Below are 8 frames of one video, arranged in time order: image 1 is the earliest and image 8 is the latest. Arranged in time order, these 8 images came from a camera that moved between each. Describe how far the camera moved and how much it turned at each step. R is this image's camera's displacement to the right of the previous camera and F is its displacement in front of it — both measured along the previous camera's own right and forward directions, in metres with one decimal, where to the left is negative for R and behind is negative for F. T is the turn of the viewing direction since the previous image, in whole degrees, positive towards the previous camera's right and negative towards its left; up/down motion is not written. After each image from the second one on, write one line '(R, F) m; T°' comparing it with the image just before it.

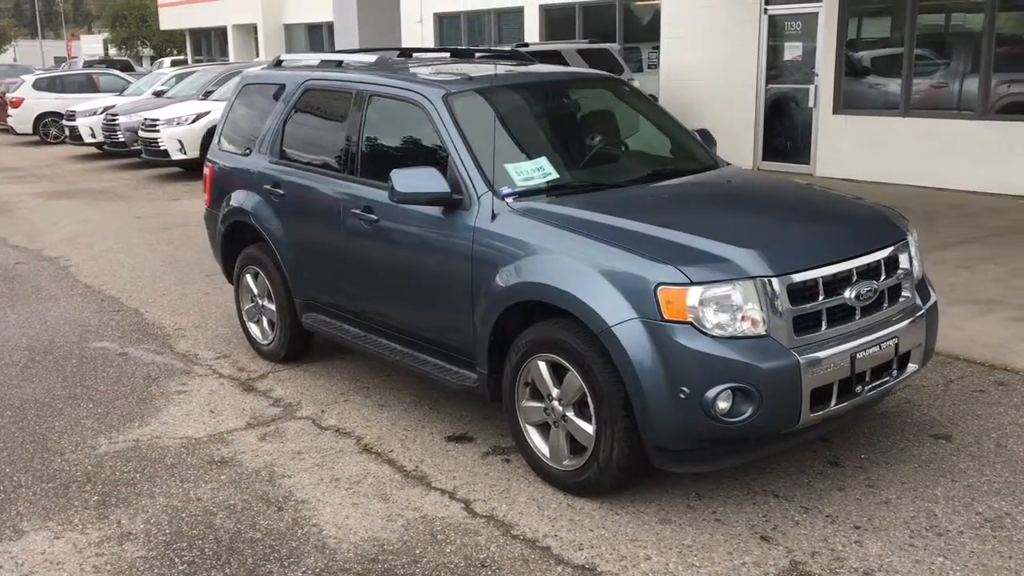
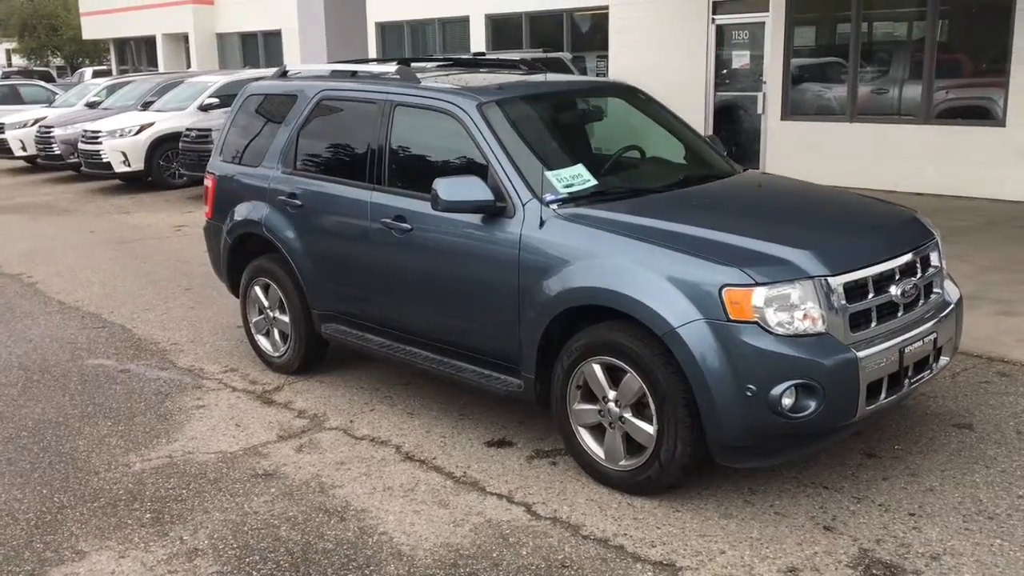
(-0.5, 0.0) m; +5°
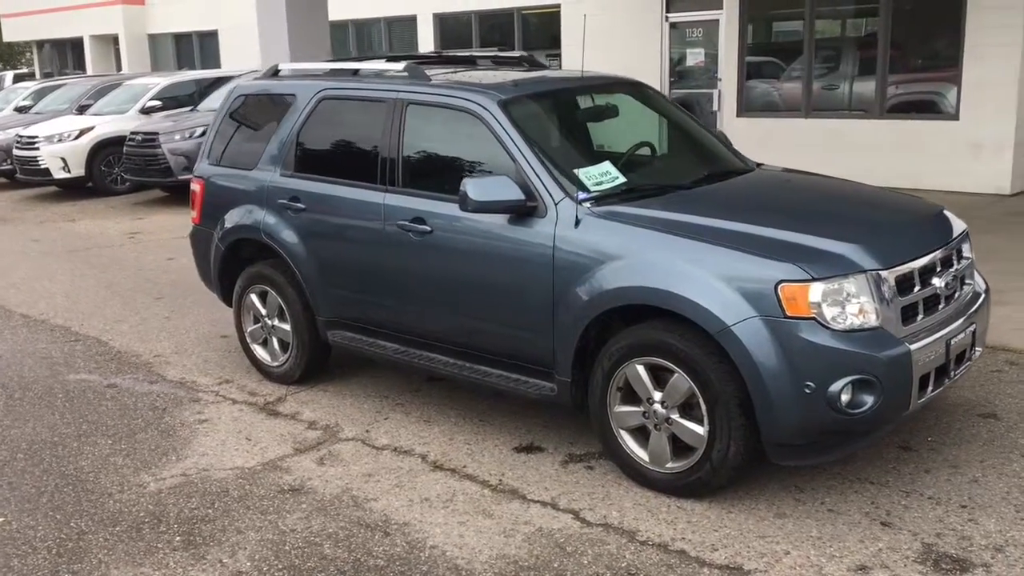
(-0.4, +0.1) m; +4°
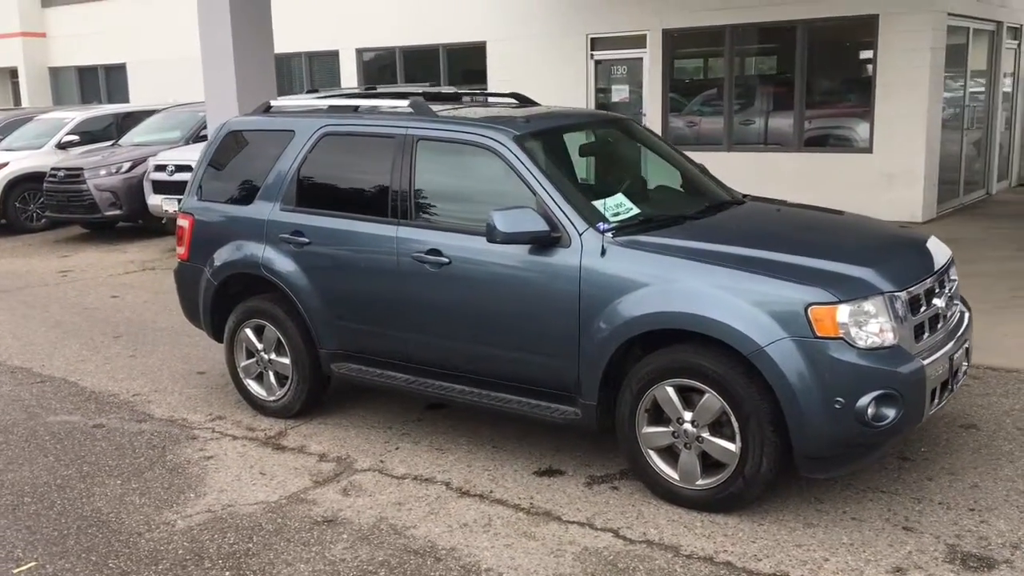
(-0.6, -0.1) m; +6°
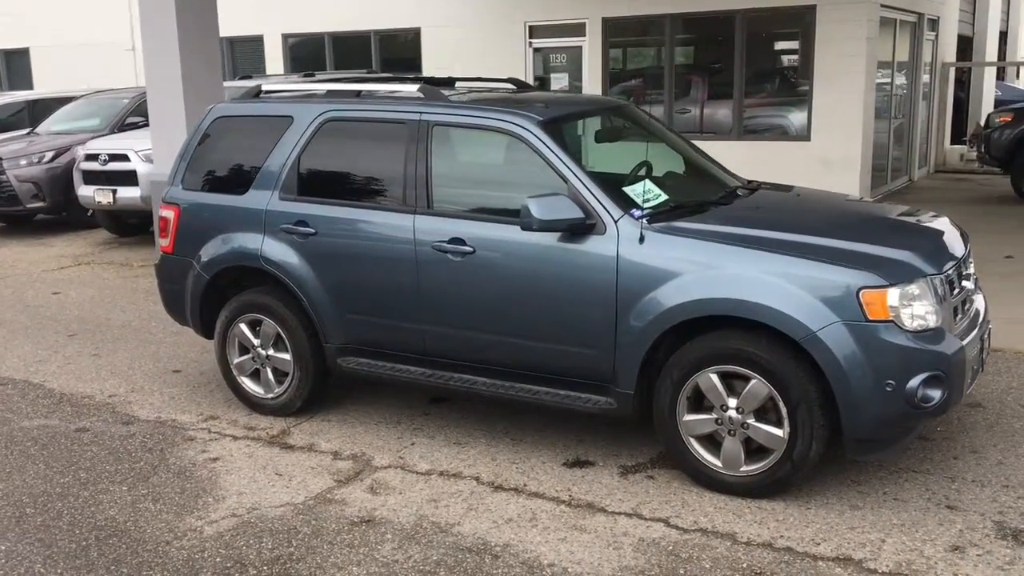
(-0.6, +0.1) m; +6°
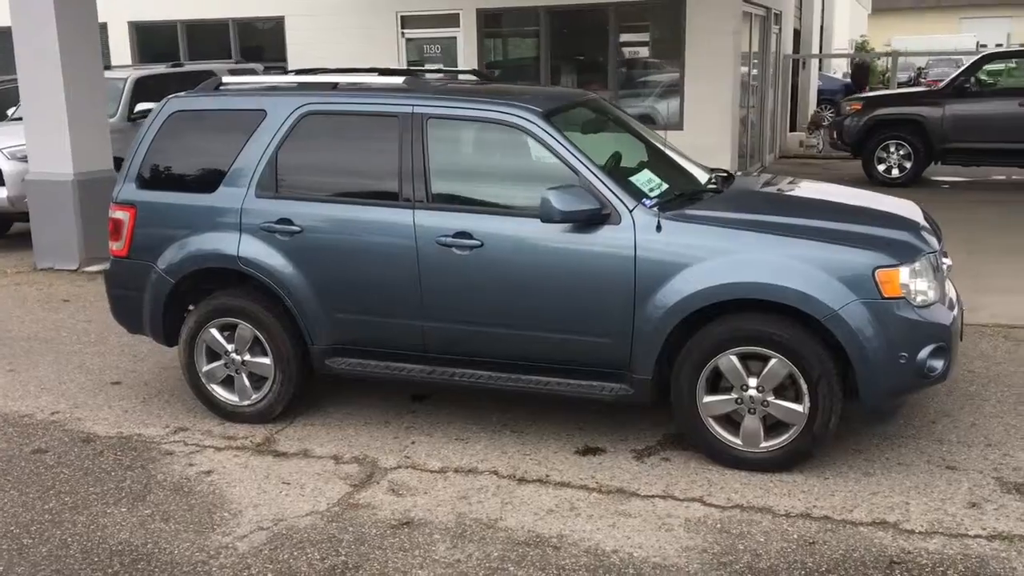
(-0.8, +0.1) m; +10°
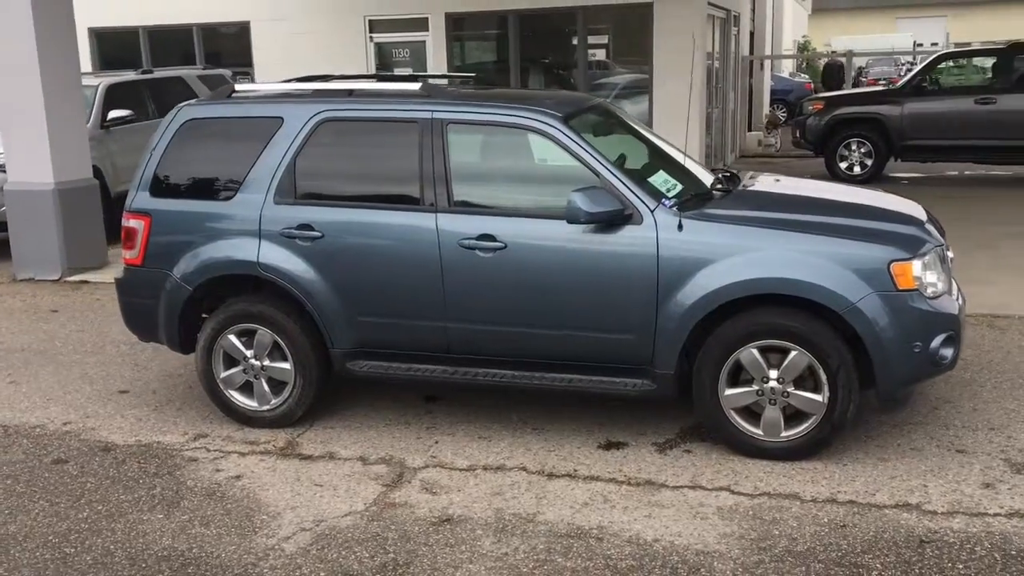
(-0.3, -0.1) m; +3°
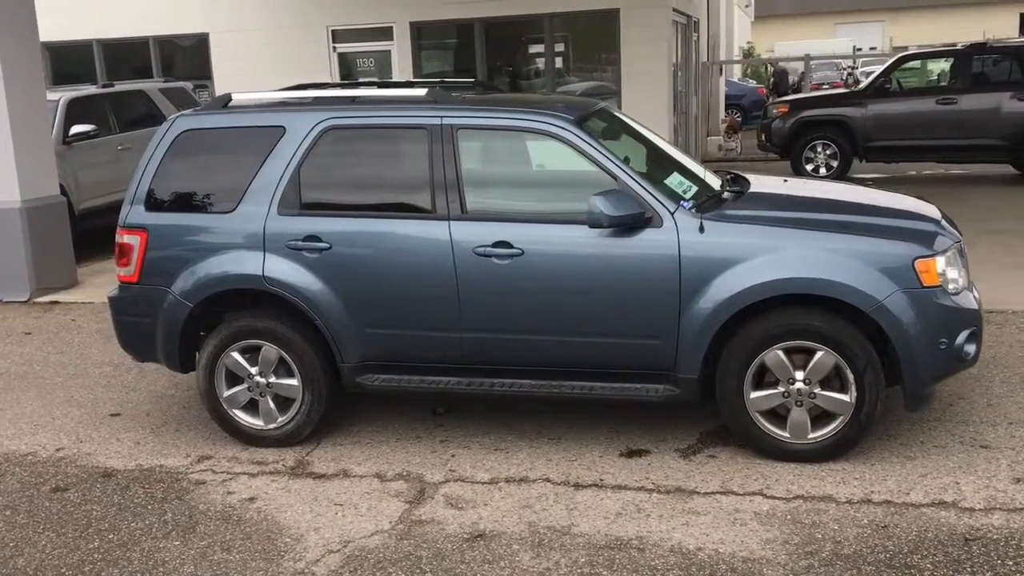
(-0.3, +0.1) m; +3°
